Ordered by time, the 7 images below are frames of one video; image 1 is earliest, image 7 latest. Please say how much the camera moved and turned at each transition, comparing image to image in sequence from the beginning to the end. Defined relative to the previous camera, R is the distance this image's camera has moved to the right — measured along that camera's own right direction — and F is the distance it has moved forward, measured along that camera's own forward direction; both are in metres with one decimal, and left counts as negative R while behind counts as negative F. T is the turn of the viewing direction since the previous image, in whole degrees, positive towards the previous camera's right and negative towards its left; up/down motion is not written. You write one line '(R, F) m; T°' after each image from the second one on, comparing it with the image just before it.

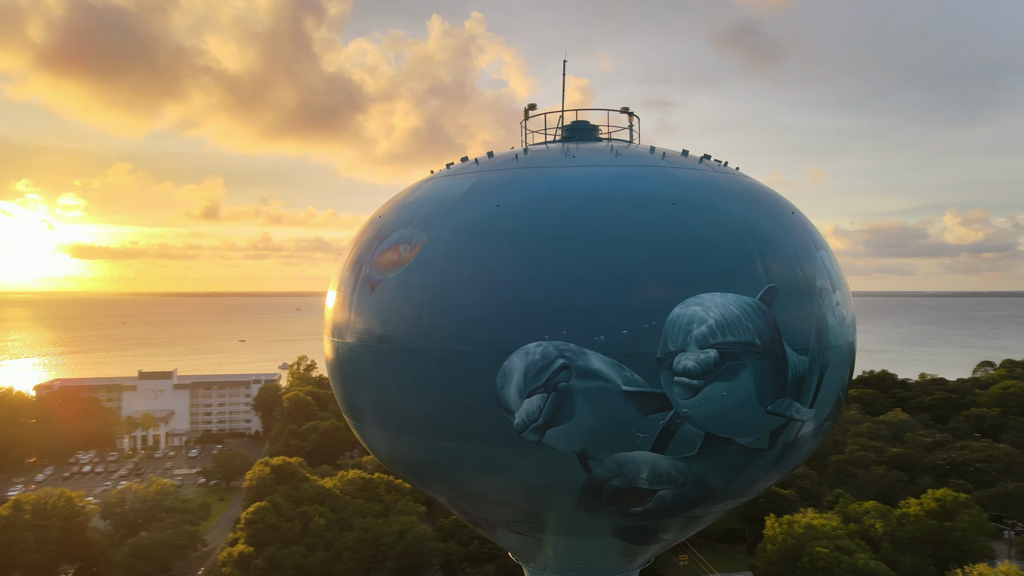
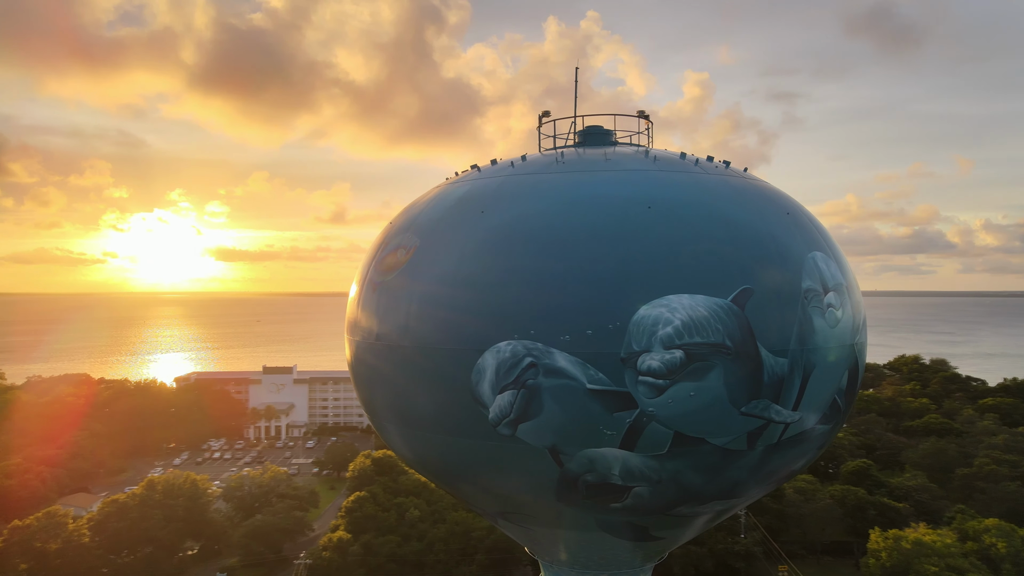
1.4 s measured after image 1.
(+0.9, -0.2) m; -9°
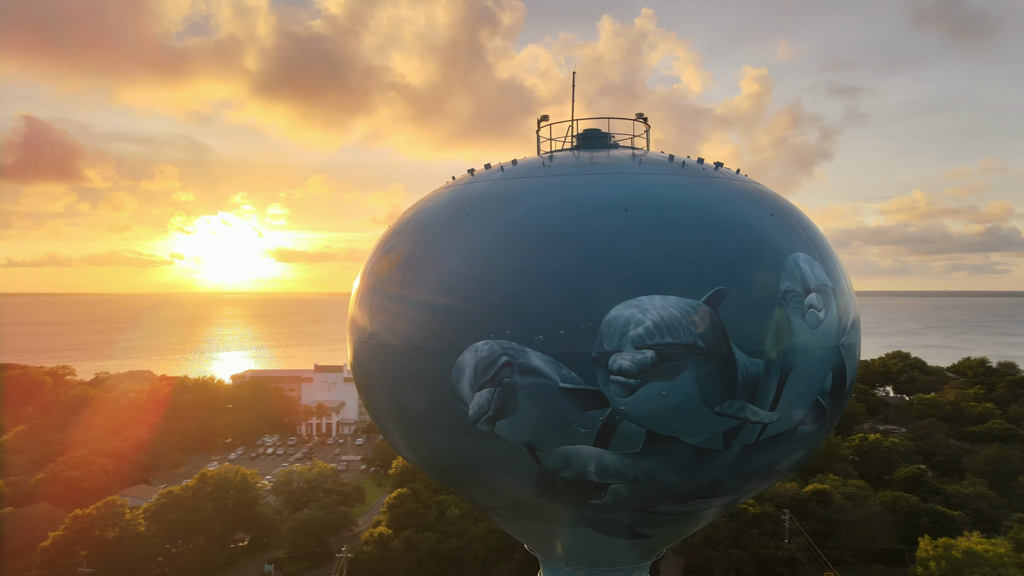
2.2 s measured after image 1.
(+0.5, -0.1) m; -4°
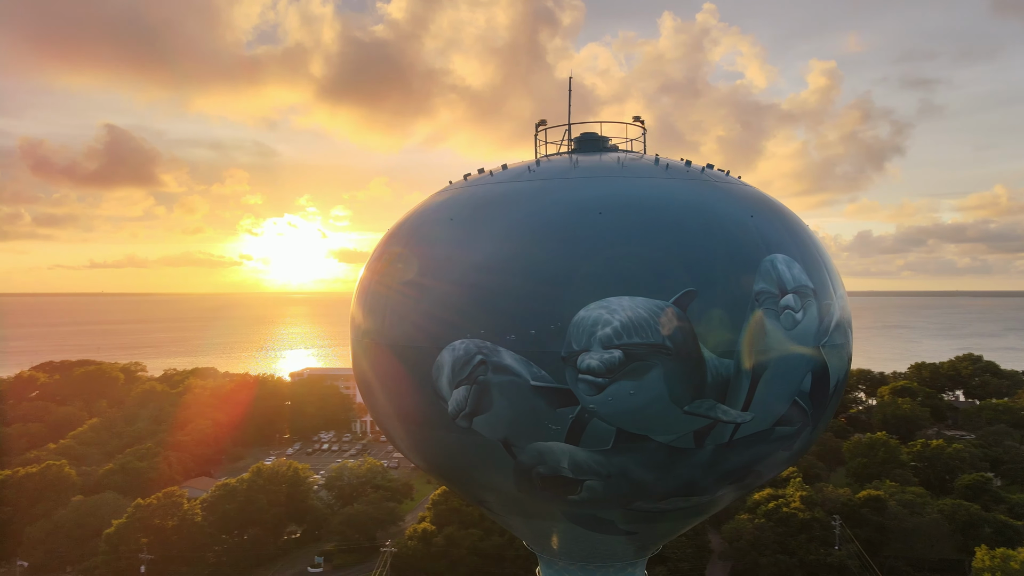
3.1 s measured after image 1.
(+0.6, -0.2) m; -5°
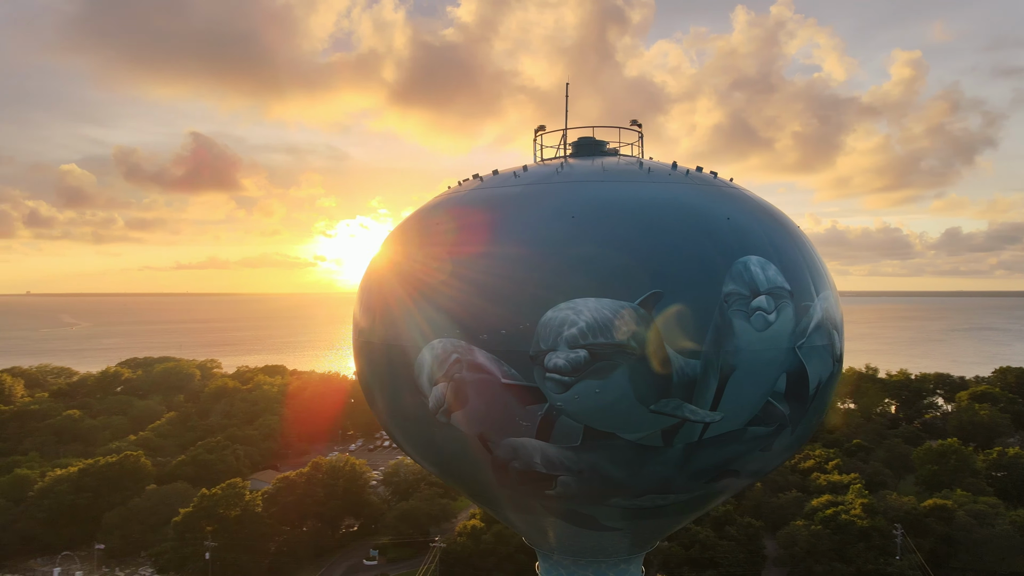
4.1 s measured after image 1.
(+0.7, -0.2) m; -5°
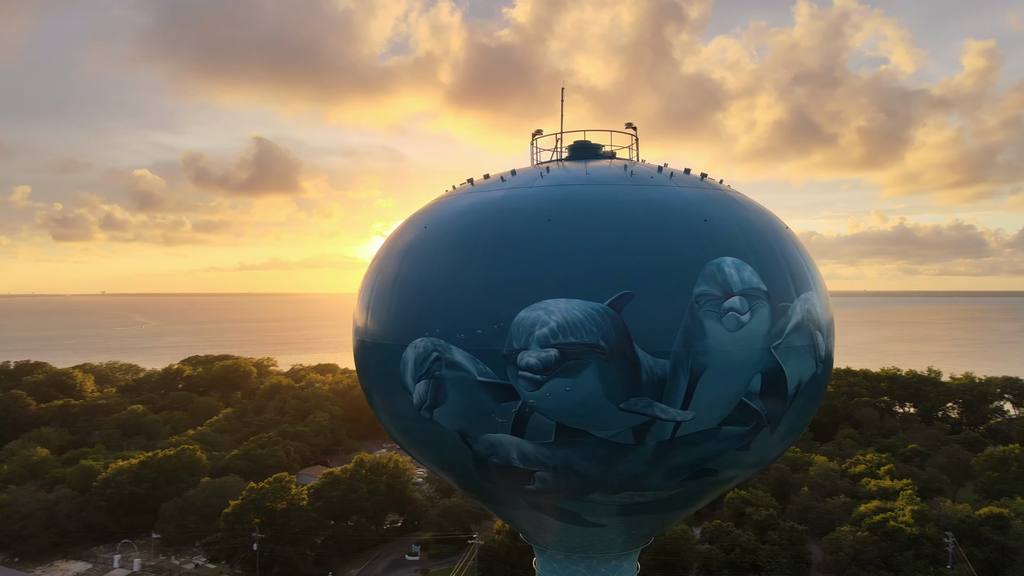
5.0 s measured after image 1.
(+0.6, -0.2) m; -4°
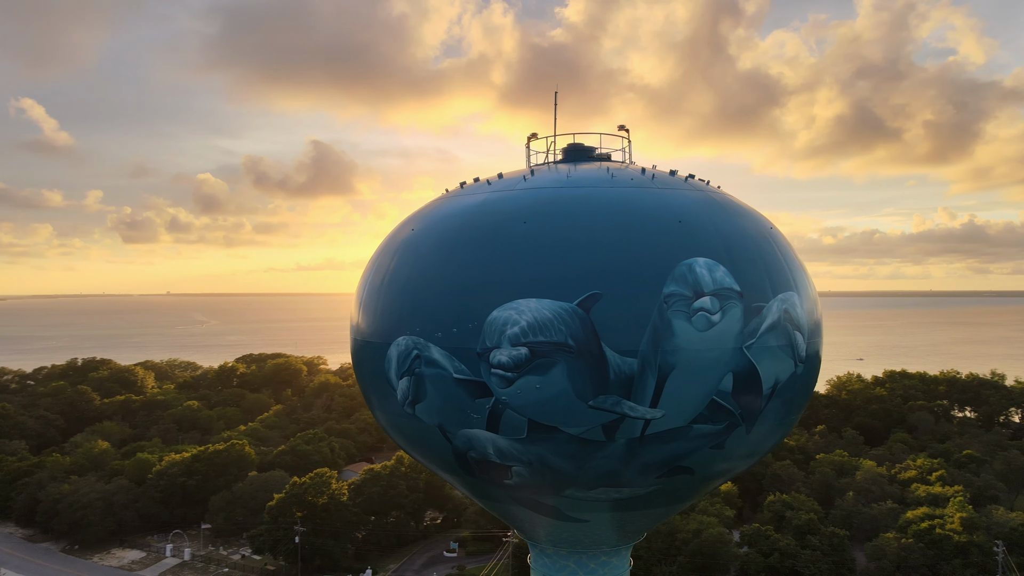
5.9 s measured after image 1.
(+0.6, -0.1) m; -4°
